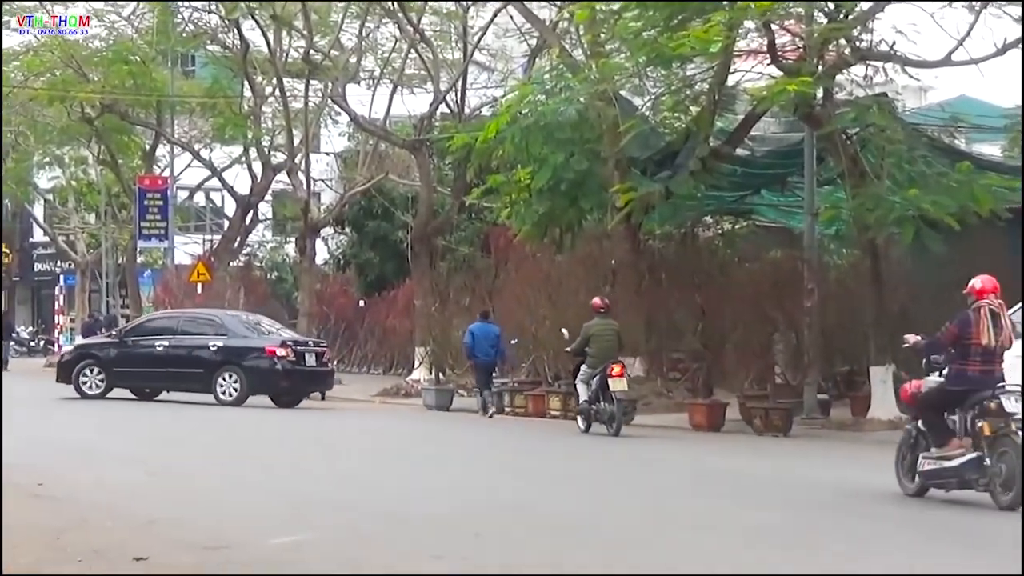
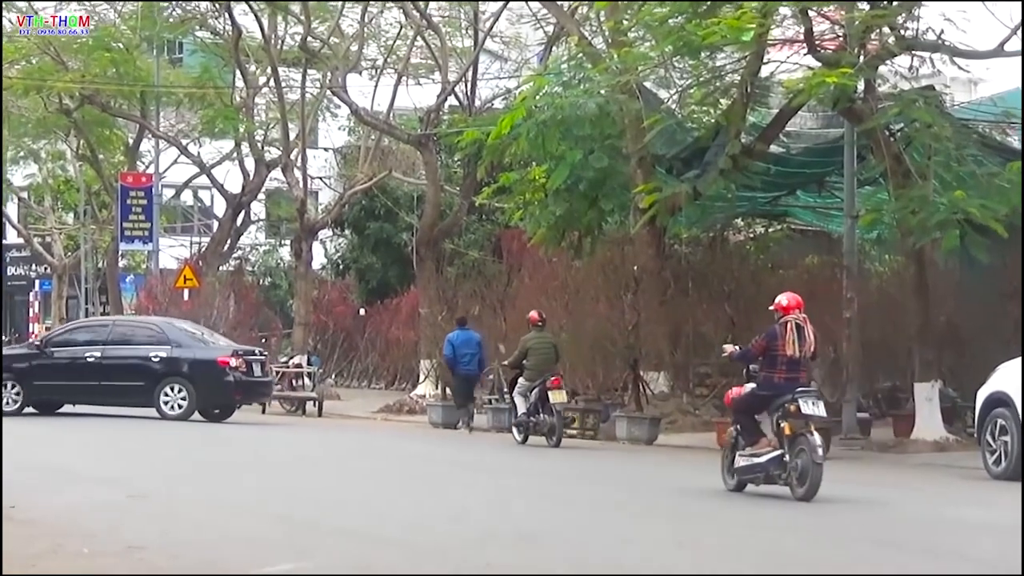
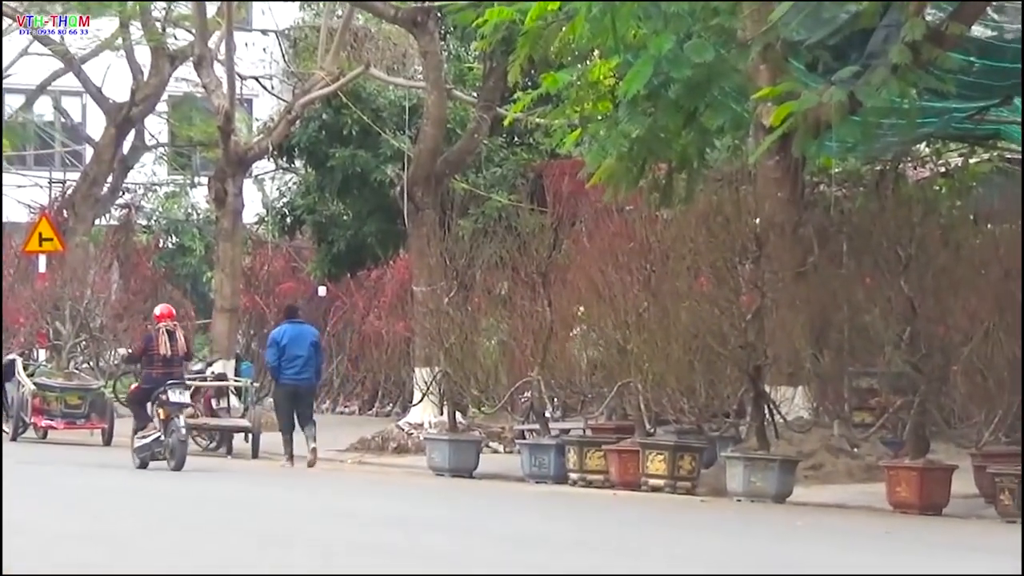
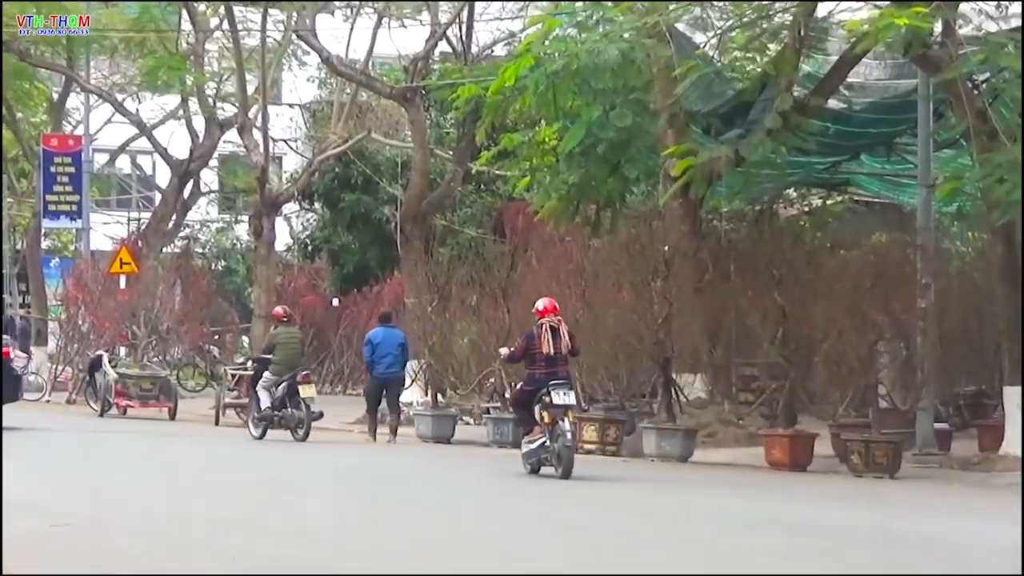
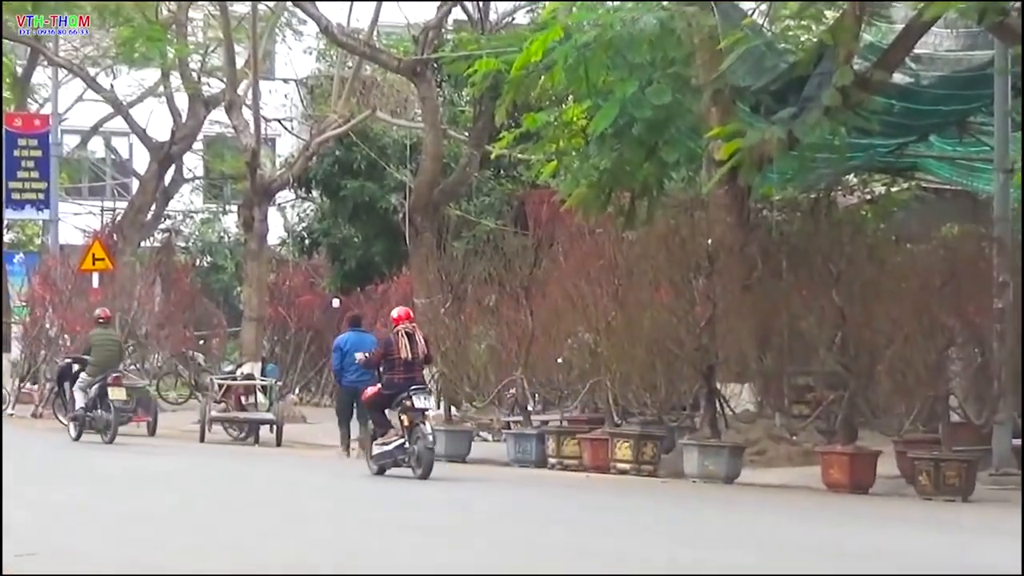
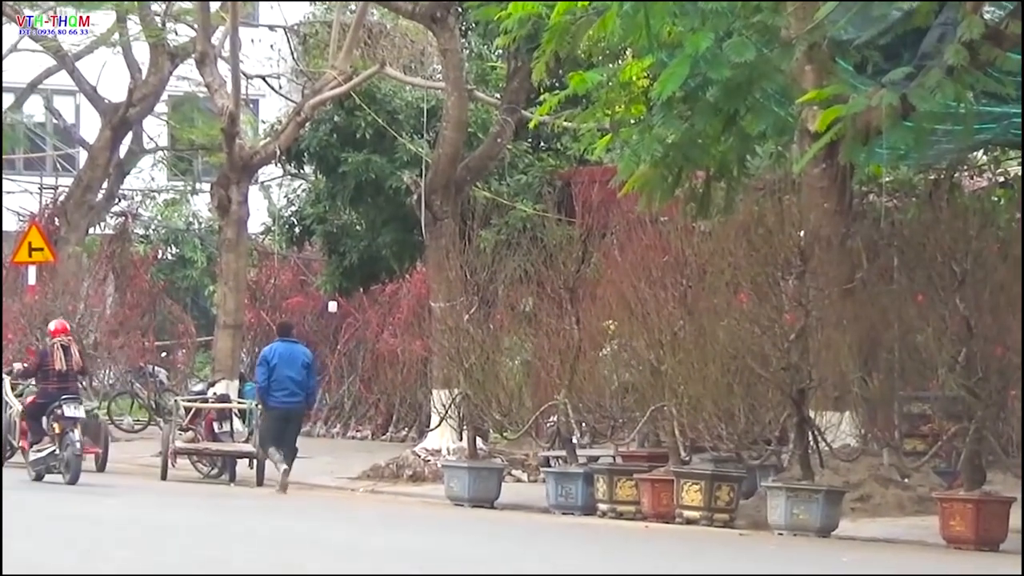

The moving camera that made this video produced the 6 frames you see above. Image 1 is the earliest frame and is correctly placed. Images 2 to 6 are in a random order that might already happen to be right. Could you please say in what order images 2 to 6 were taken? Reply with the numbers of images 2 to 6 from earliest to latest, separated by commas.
2, 4, 5, 3, 6
